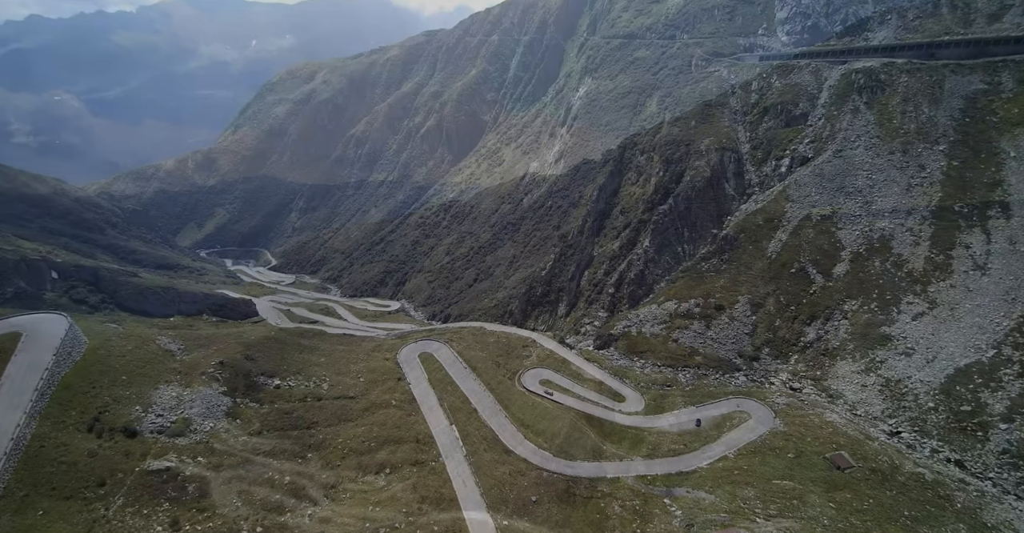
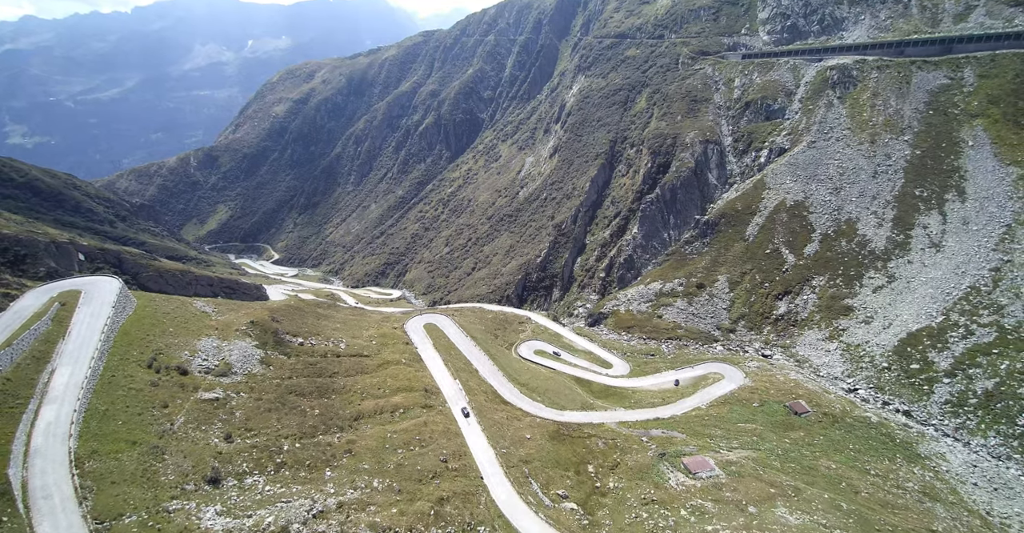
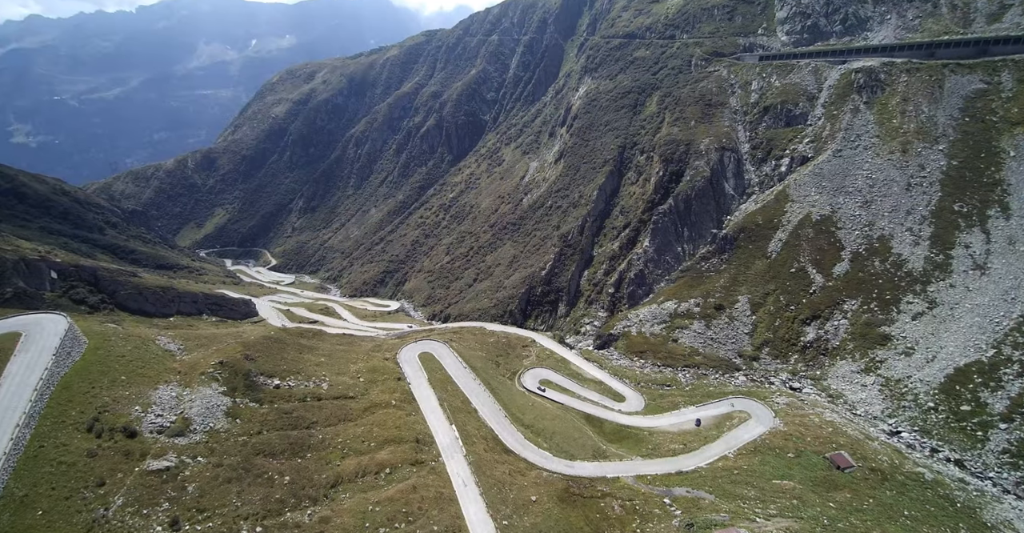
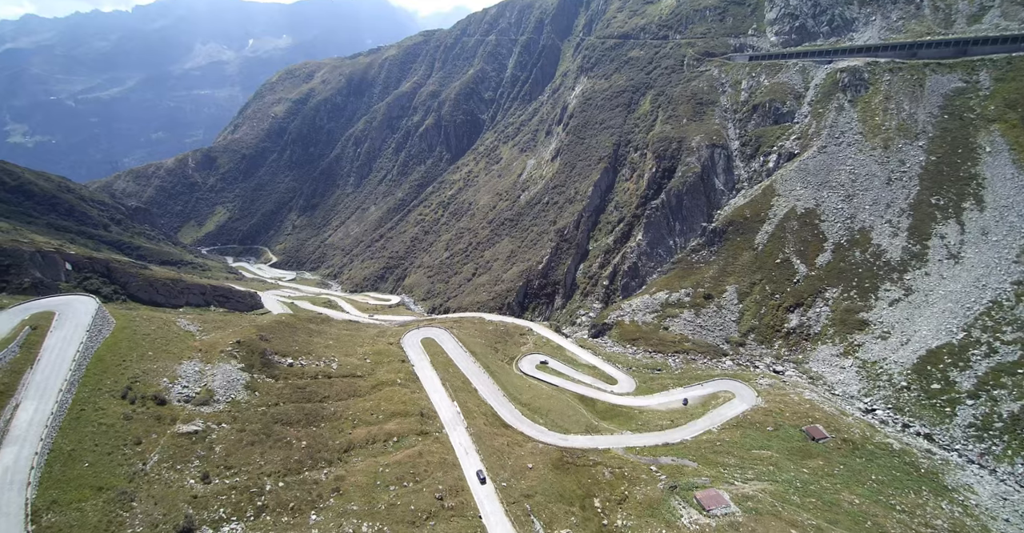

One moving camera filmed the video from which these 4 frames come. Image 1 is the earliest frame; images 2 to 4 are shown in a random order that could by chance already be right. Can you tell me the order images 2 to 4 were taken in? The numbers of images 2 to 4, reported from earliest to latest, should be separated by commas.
3, 4, 2
